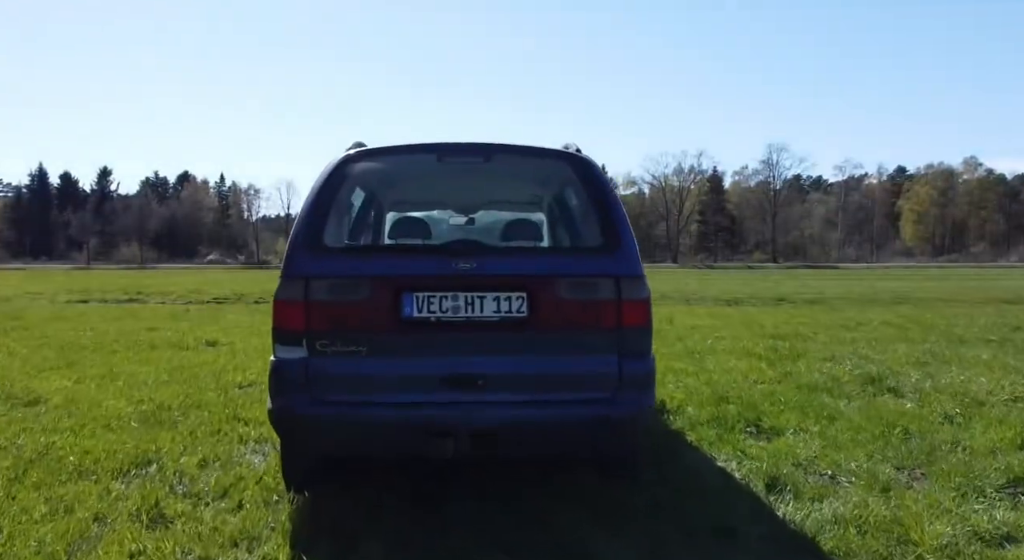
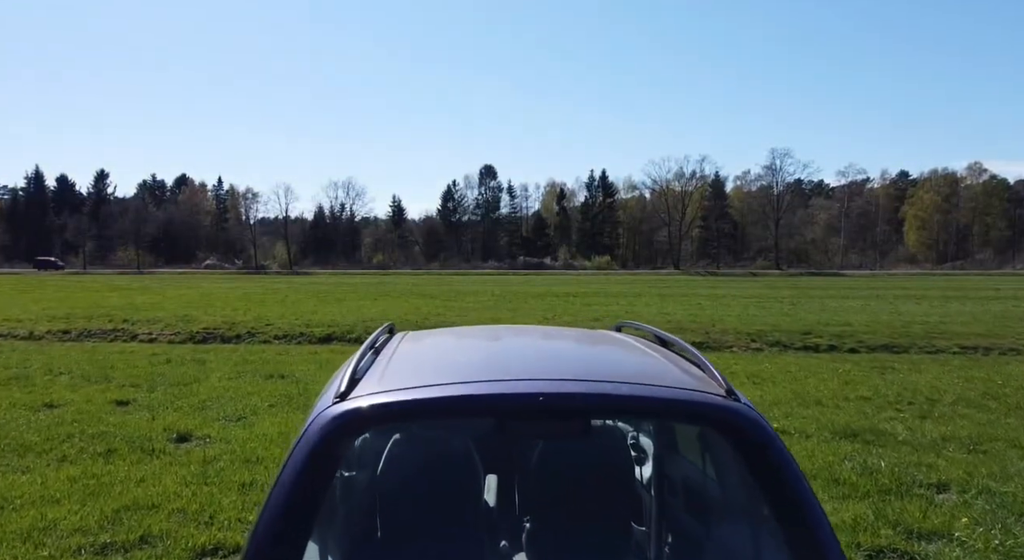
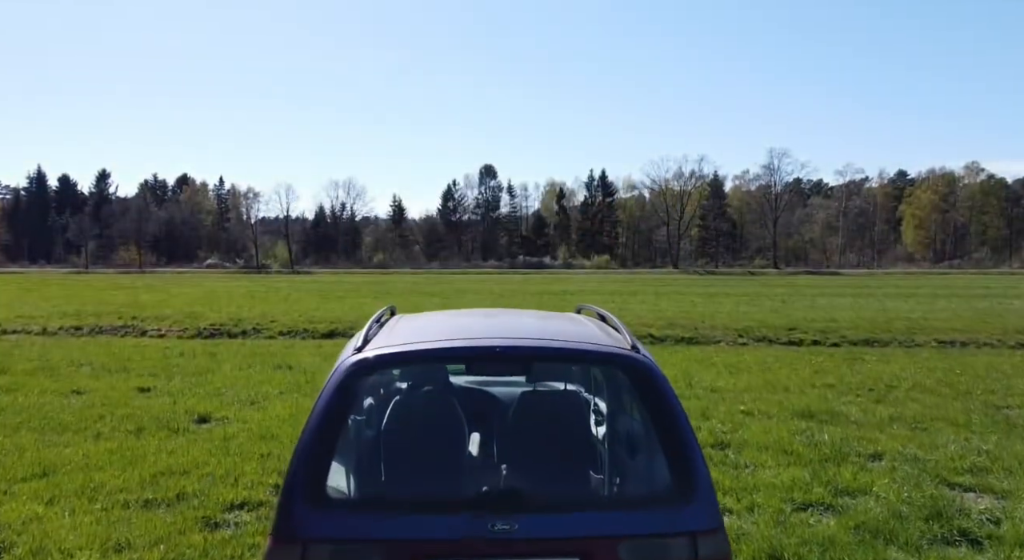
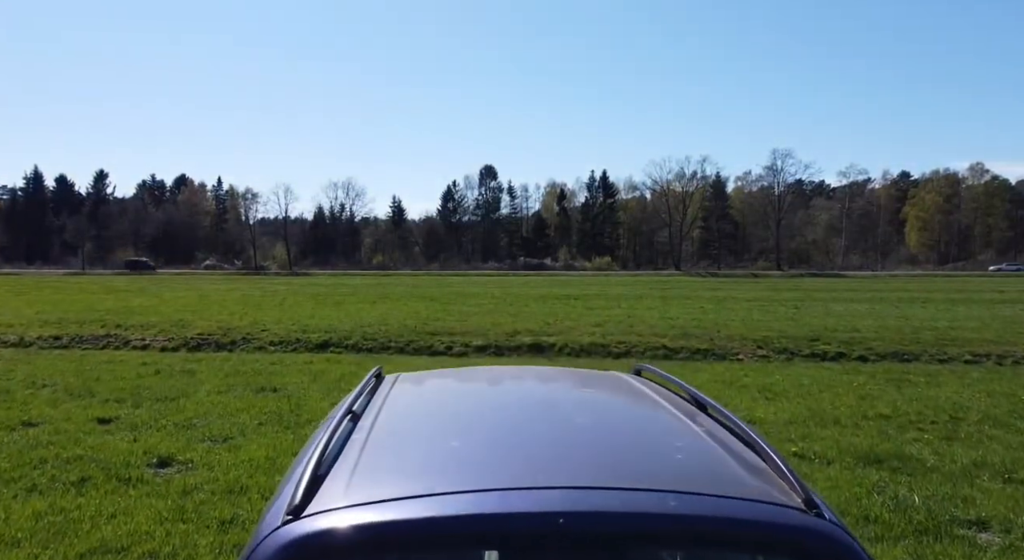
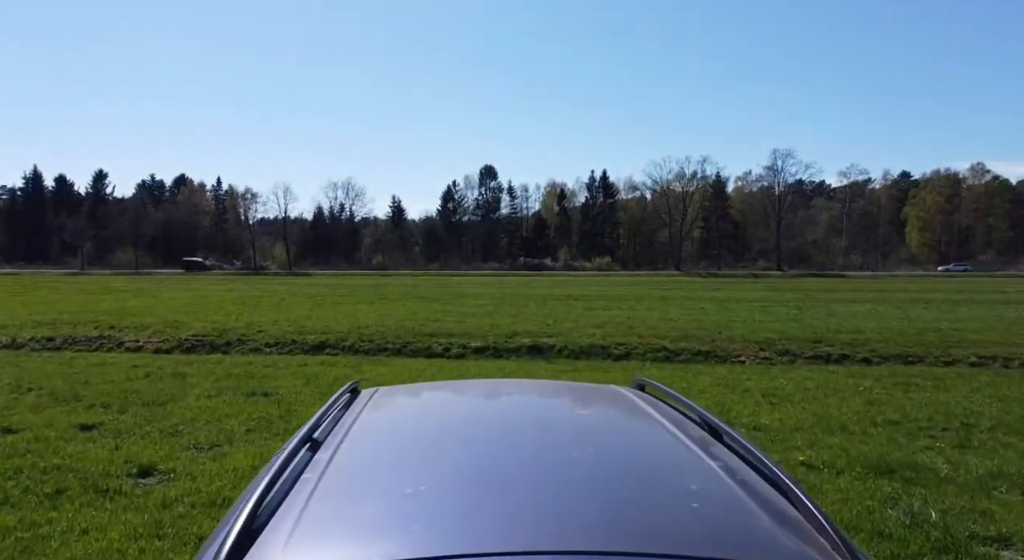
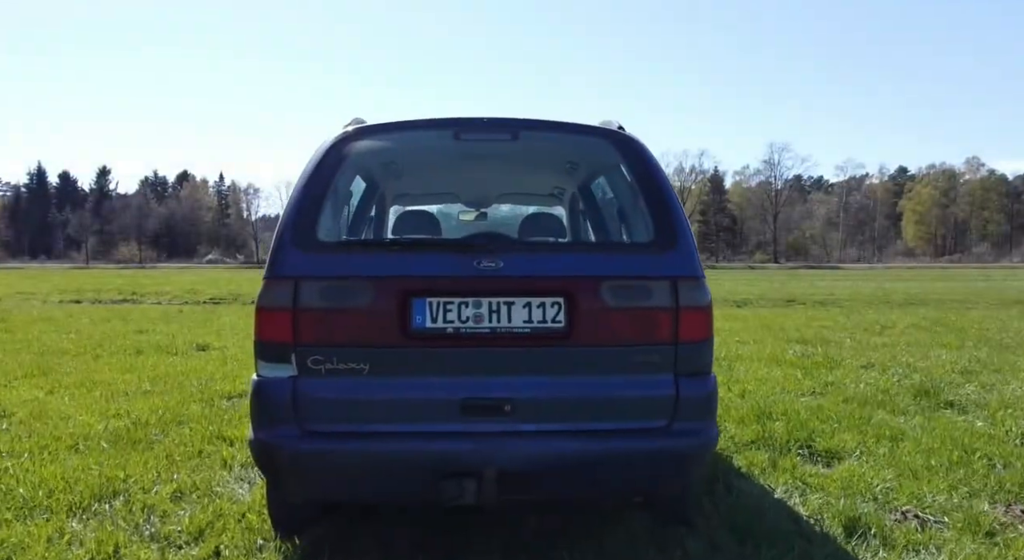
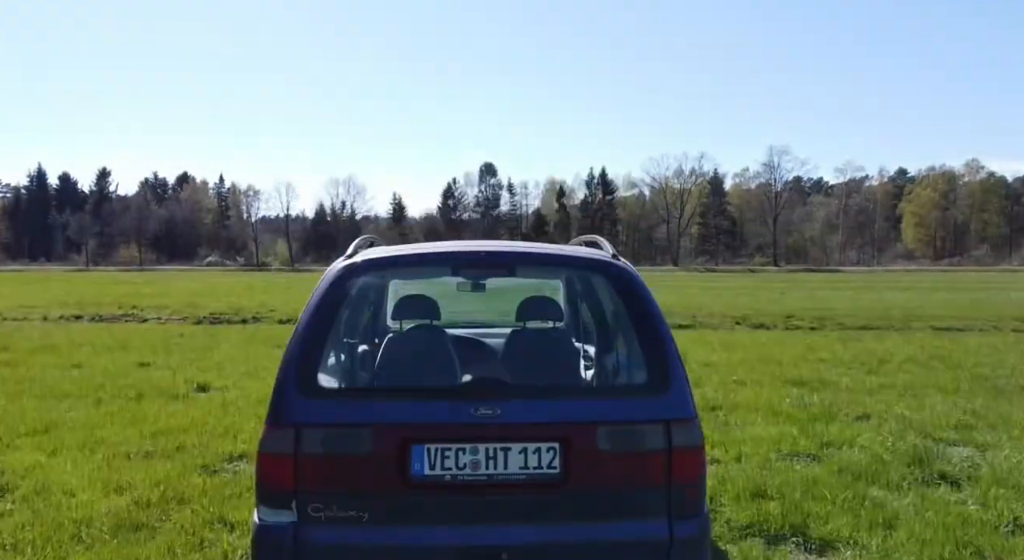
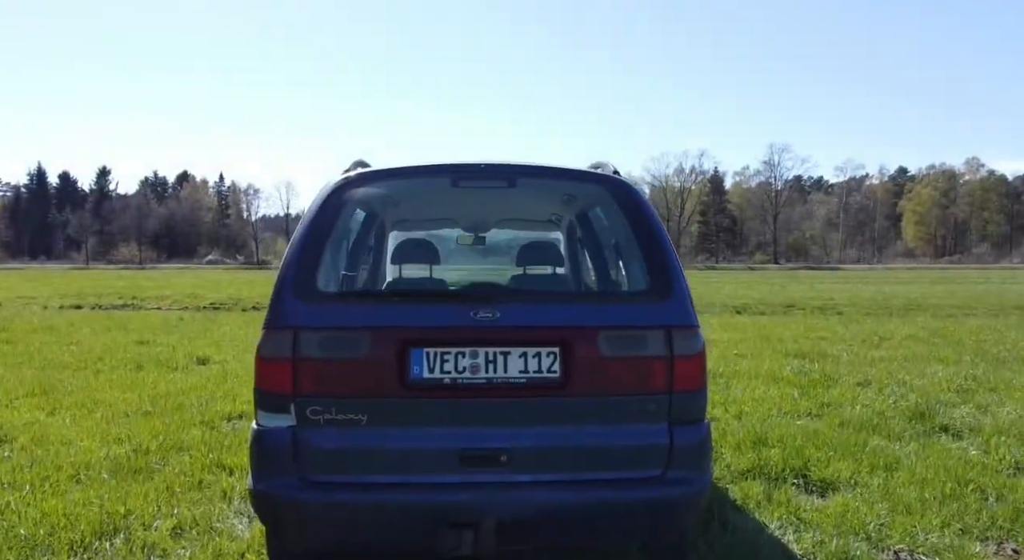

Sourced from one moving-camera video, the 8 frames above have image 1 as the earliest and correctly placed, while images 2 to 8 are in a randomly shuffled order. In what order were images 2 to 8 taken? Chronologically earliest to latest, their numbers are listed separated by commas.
6, 8, 7, 3, 2, 4, 5
